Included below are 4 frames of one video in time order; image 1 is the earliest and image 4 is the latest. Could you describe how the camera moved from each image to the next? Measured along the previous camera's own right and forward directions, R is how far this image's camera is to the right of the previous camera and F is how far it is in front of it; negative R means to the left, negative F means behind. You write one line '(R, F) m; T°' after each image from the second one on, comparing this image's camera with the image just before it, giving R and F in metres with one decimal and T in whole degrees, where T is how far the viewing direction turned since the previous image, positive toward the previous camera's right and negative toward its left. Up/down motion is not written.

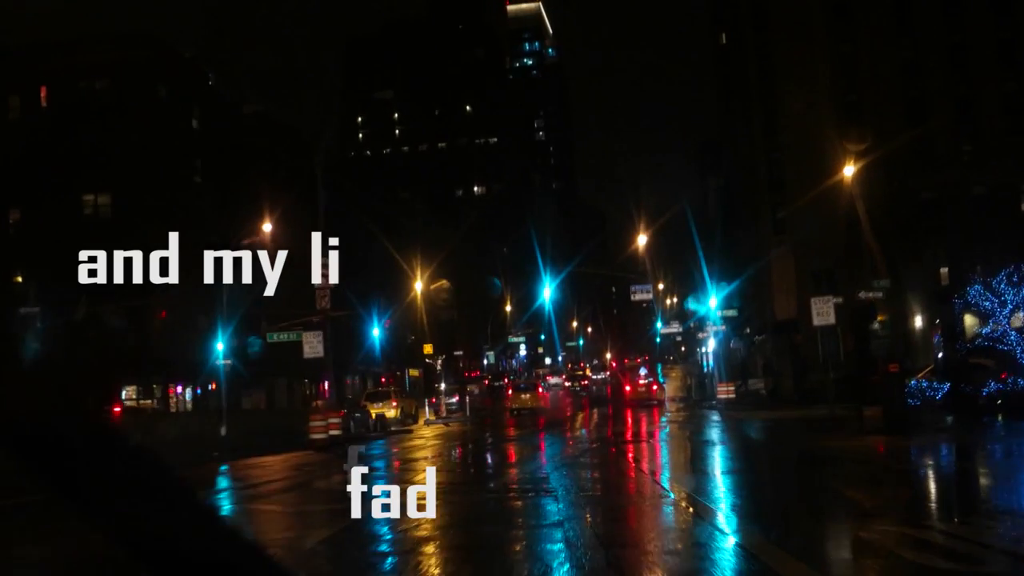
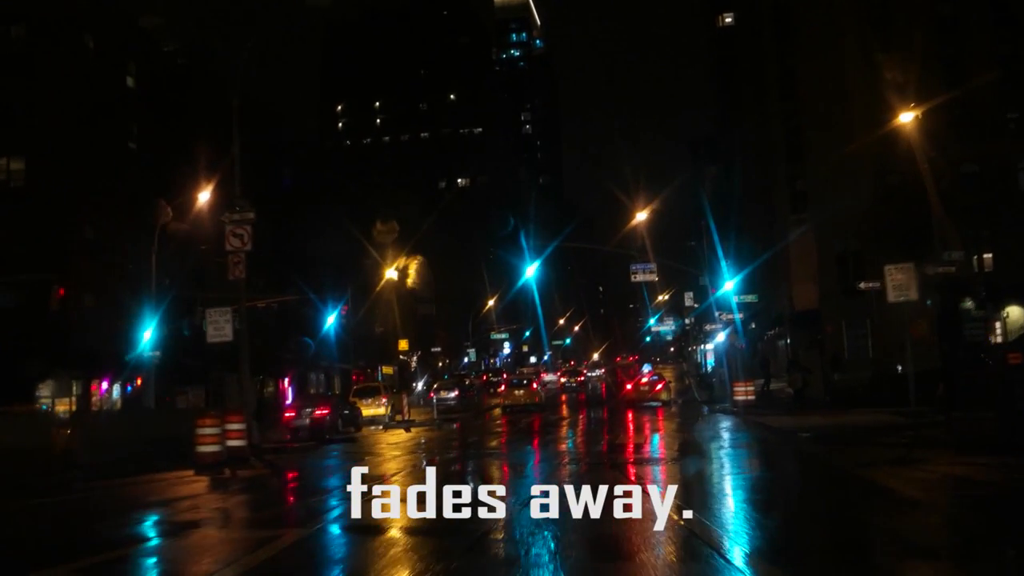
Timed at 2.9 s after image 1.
(+0.3, +7.1) m; +1°
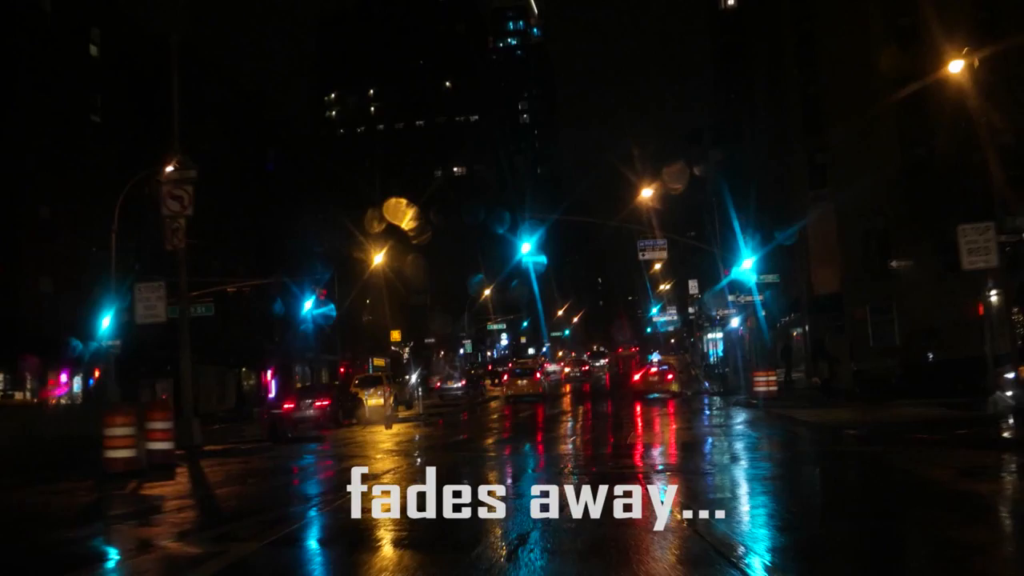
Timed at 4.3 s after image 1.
(+0.2, +3.7) m; 0°
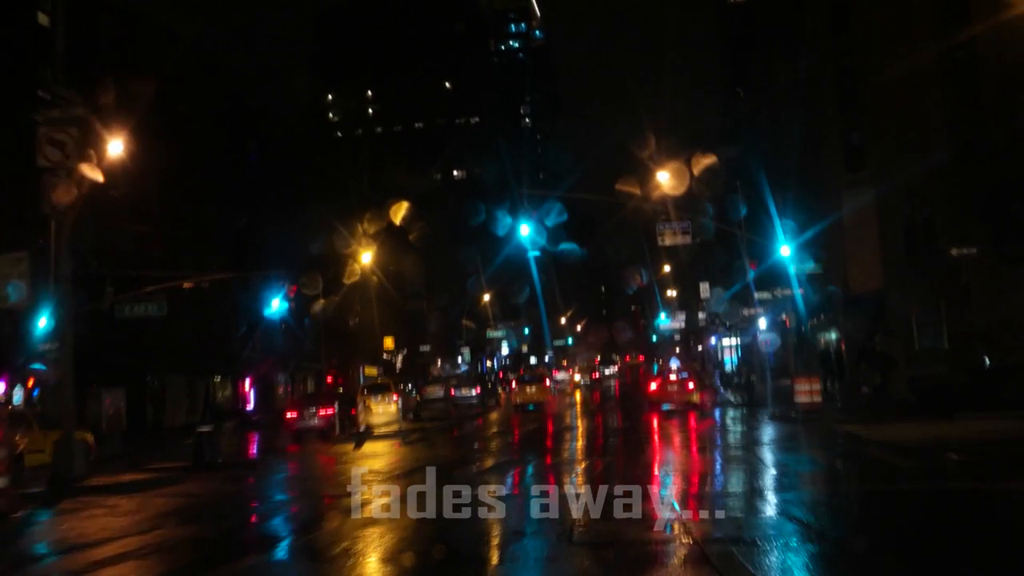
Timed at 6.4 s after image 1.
(+0.2, +4.9) m; 0°
